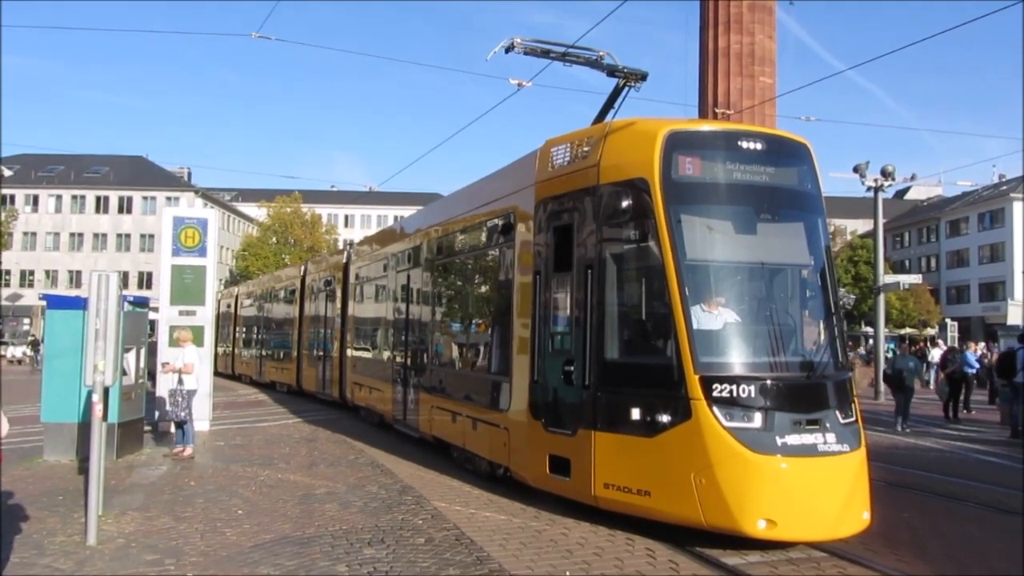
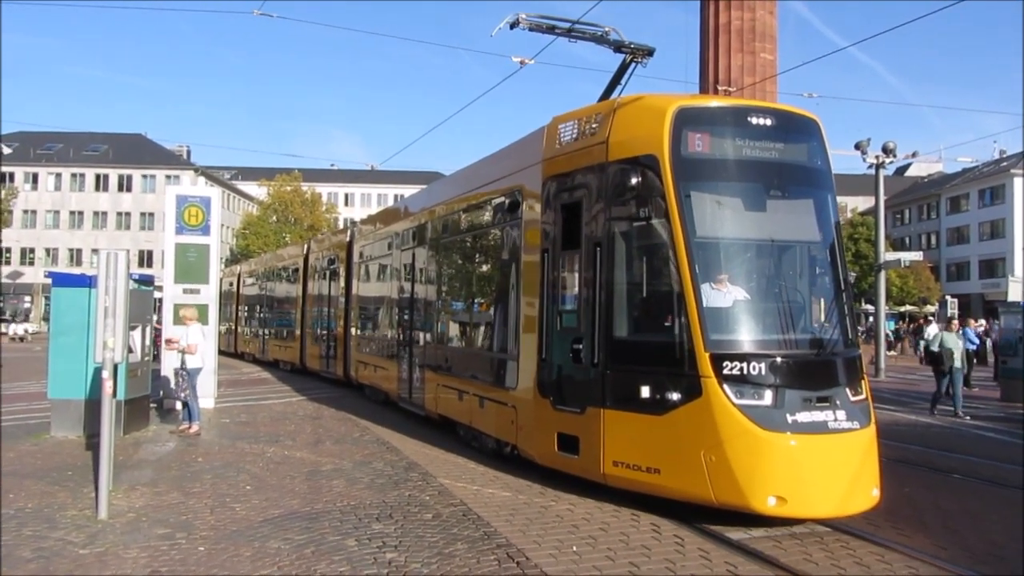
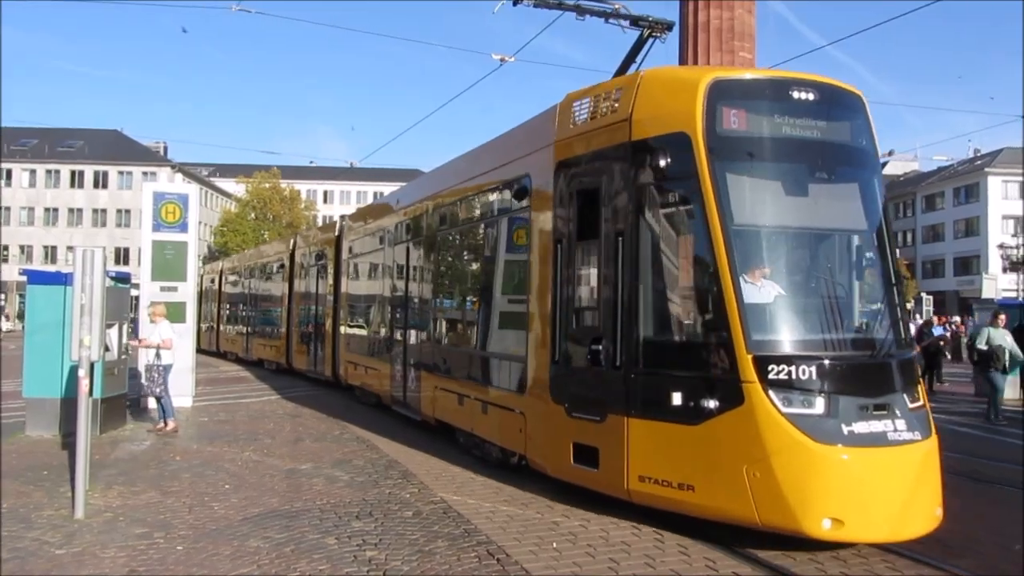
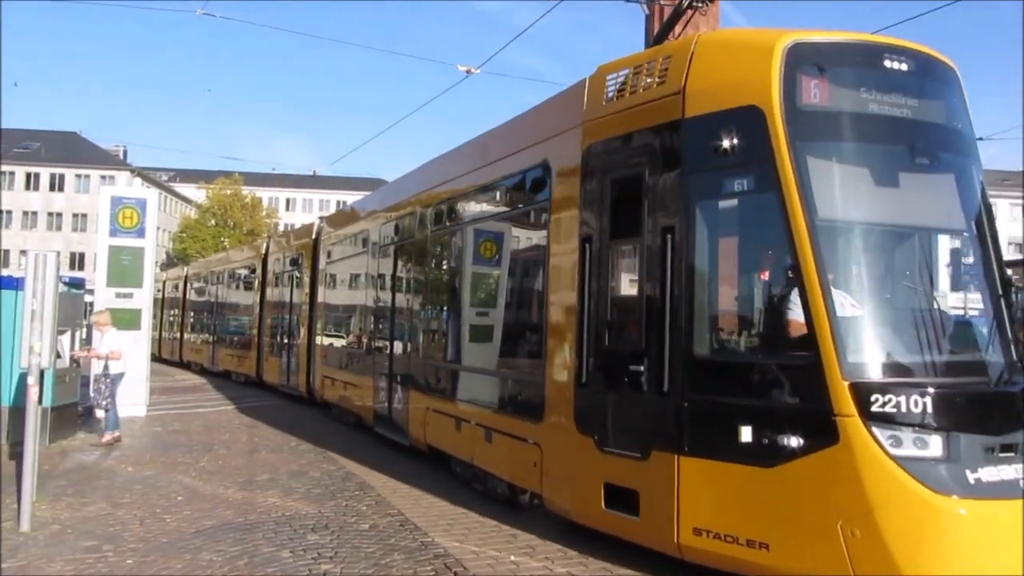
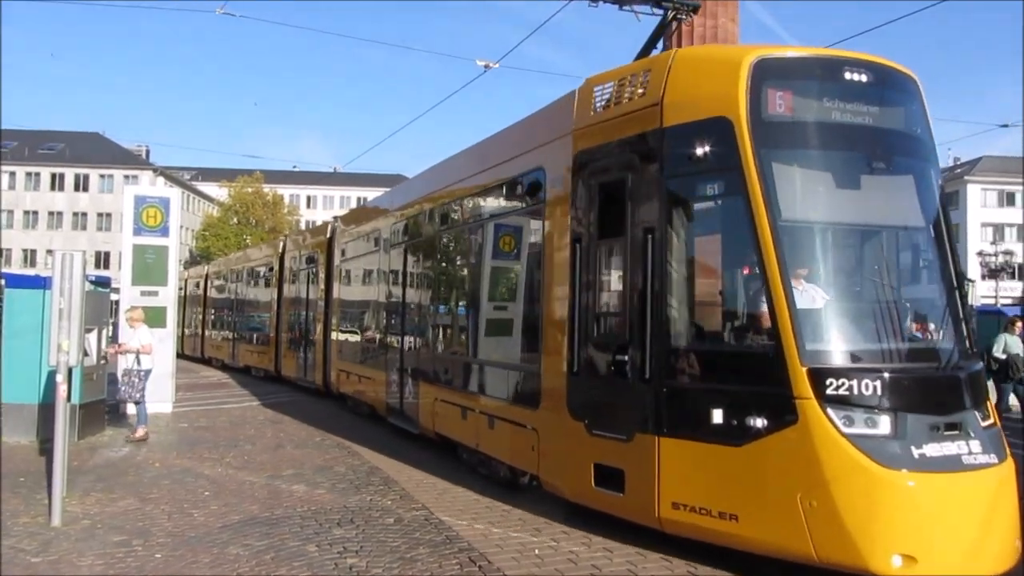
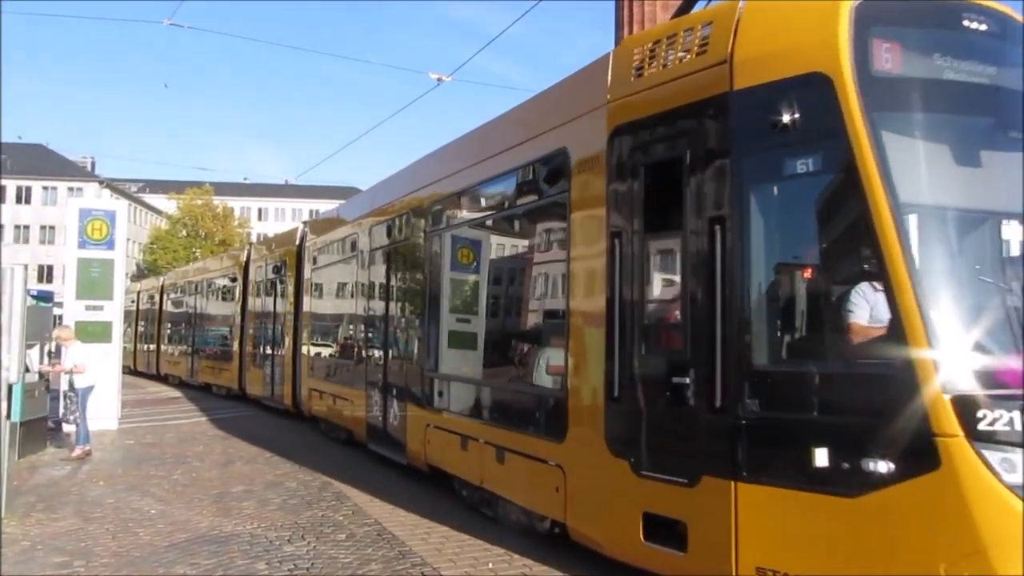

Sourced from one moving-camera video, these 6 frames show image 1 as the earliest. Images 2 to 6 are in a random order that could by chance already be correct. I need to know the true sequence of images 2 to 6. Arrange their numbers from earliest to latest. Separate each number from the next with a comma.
2, 3, 5, 4, 6
